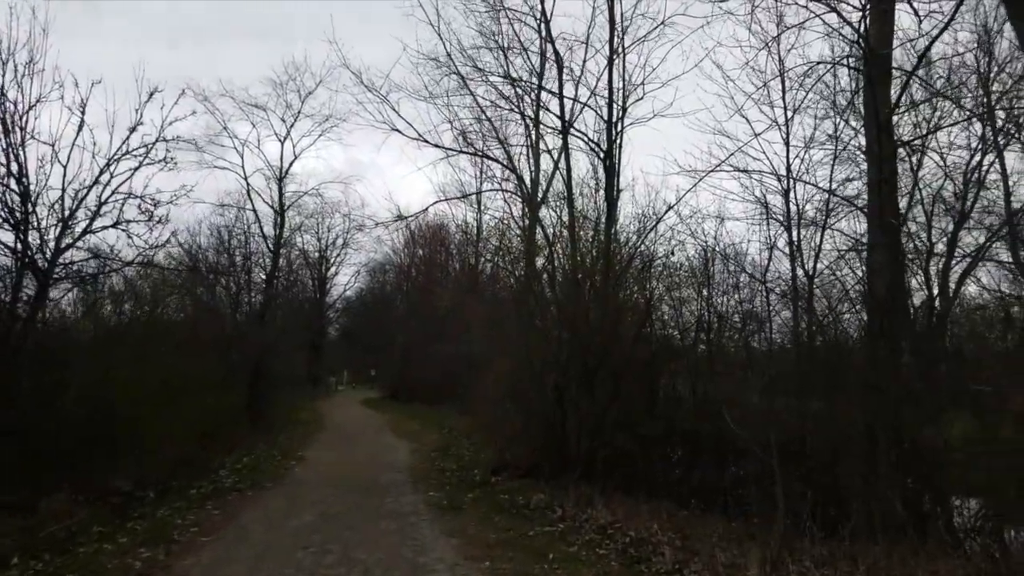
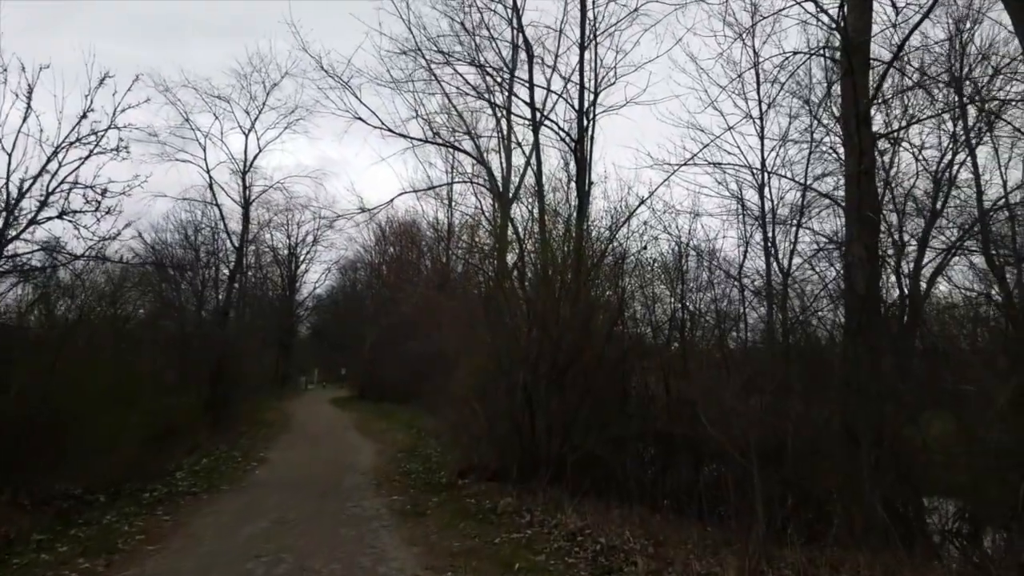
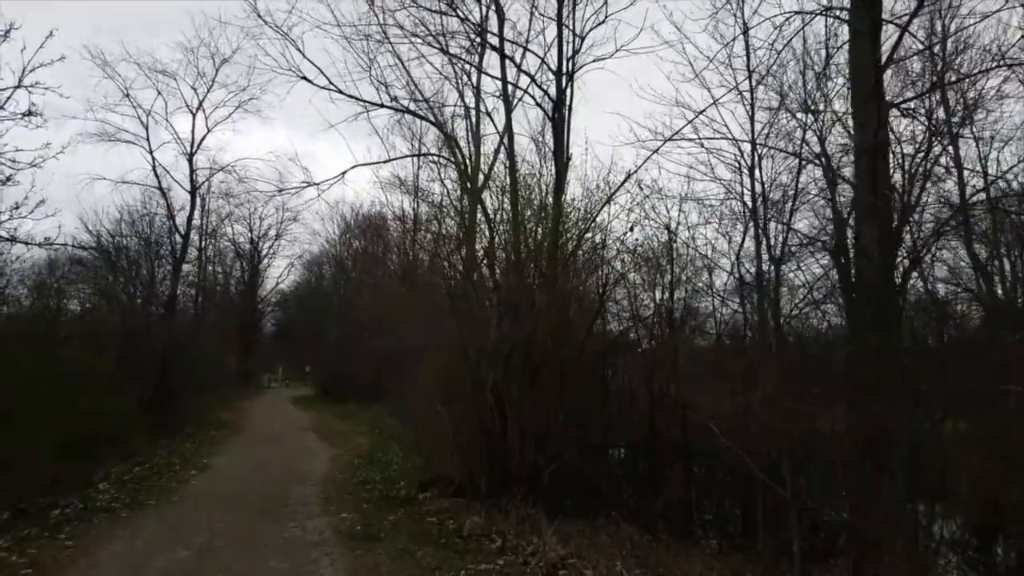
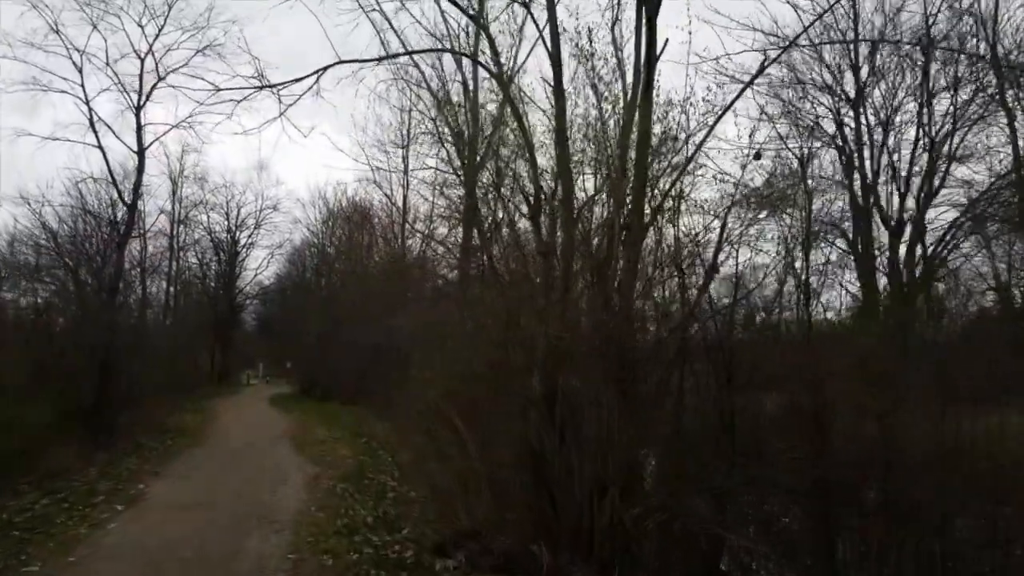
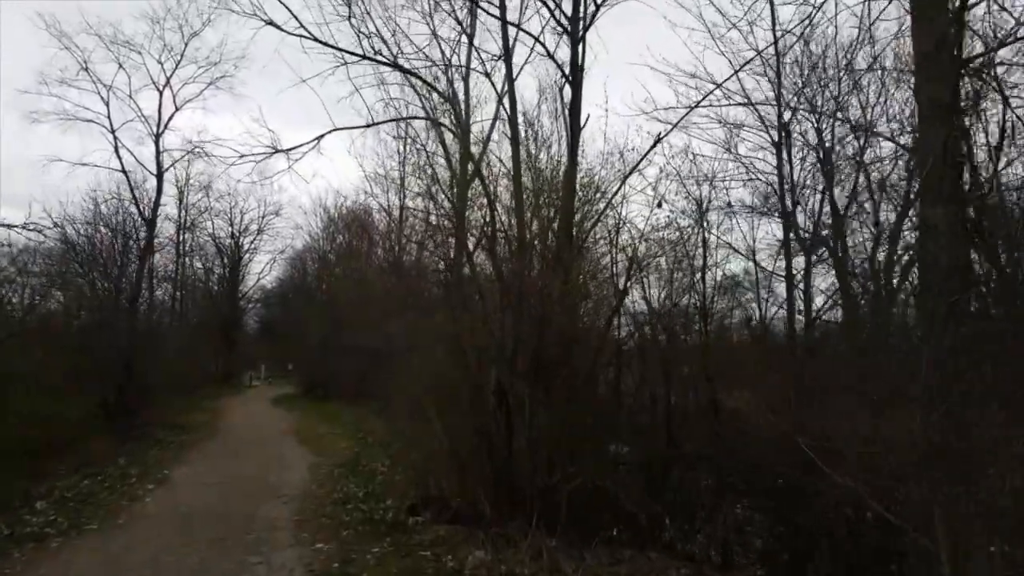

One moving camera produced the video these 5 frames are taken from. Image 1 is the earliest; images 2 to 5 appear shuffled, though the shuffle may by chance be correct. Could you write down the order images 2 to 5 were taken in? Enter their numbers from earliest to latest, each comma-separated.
2, 3, 5, 4
